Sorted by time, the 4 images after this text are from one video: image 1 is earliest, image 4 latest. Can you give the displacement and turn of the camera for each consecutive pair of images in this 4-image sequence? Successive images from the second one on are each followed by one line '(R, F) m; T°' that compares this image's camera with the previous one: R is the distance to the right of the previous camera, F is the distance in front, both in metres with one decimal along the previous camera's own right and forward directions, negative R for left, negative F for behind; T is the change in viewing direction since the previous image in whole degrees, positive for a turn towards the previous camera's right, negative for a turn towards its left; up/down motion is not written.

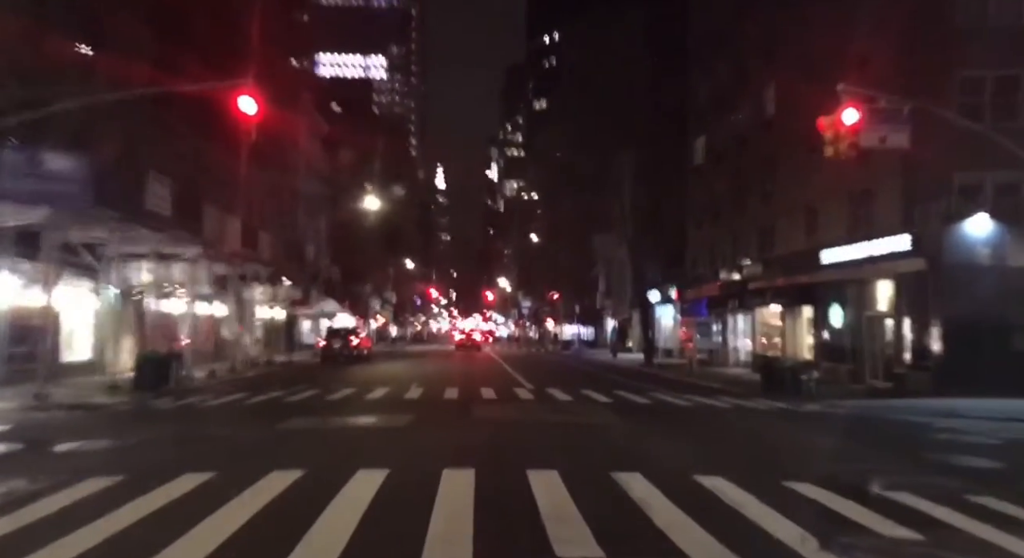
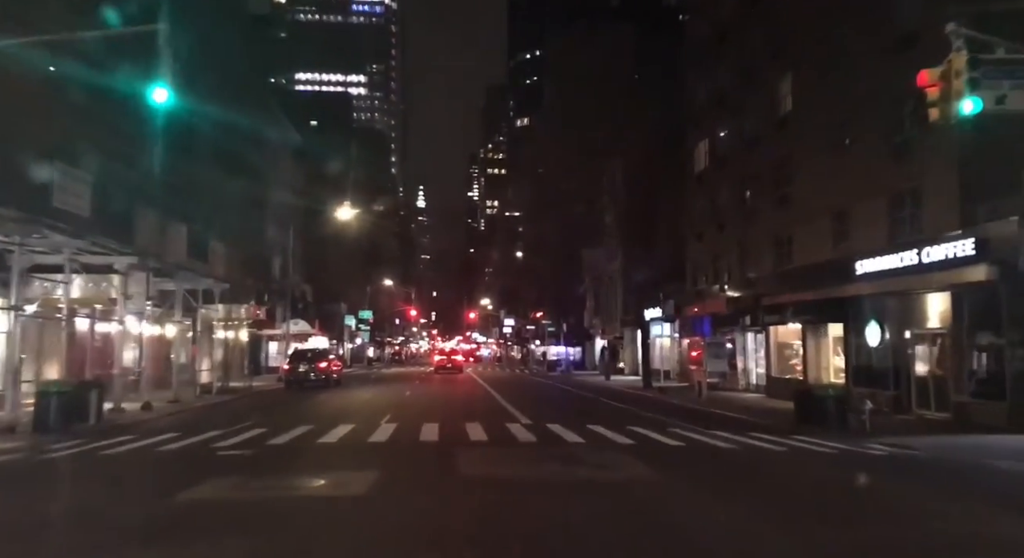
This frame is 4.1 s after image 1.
(-0.3, +4.7) m; +1°
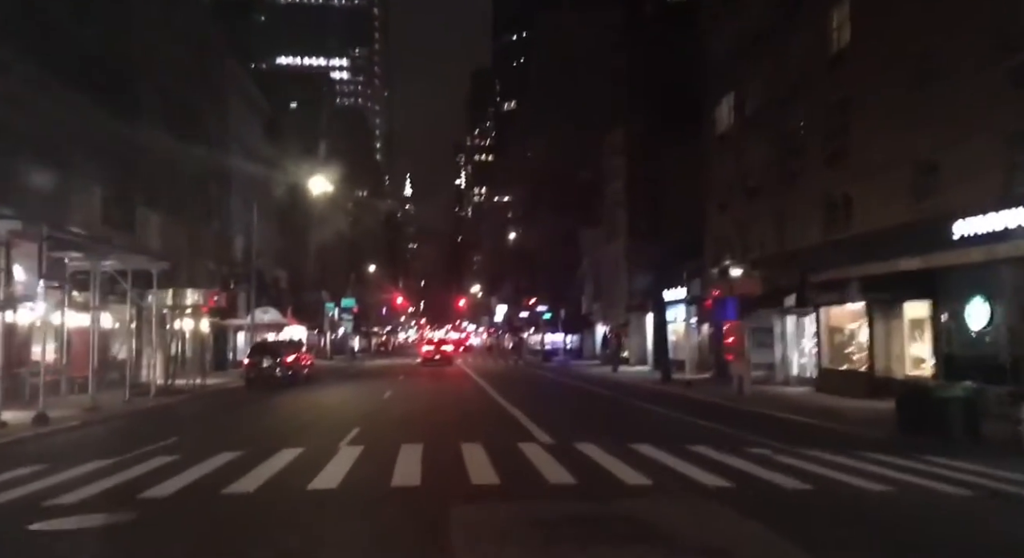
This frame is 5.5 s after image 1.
(-0.5, +6.6) m; +1°
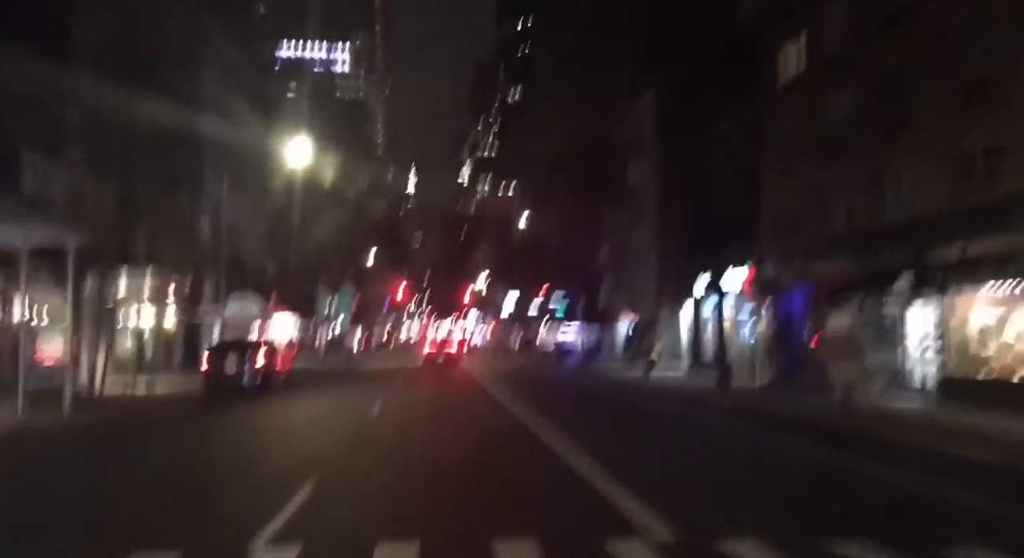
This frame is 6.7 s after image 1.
(-0.8, +7.8) m; 0°
